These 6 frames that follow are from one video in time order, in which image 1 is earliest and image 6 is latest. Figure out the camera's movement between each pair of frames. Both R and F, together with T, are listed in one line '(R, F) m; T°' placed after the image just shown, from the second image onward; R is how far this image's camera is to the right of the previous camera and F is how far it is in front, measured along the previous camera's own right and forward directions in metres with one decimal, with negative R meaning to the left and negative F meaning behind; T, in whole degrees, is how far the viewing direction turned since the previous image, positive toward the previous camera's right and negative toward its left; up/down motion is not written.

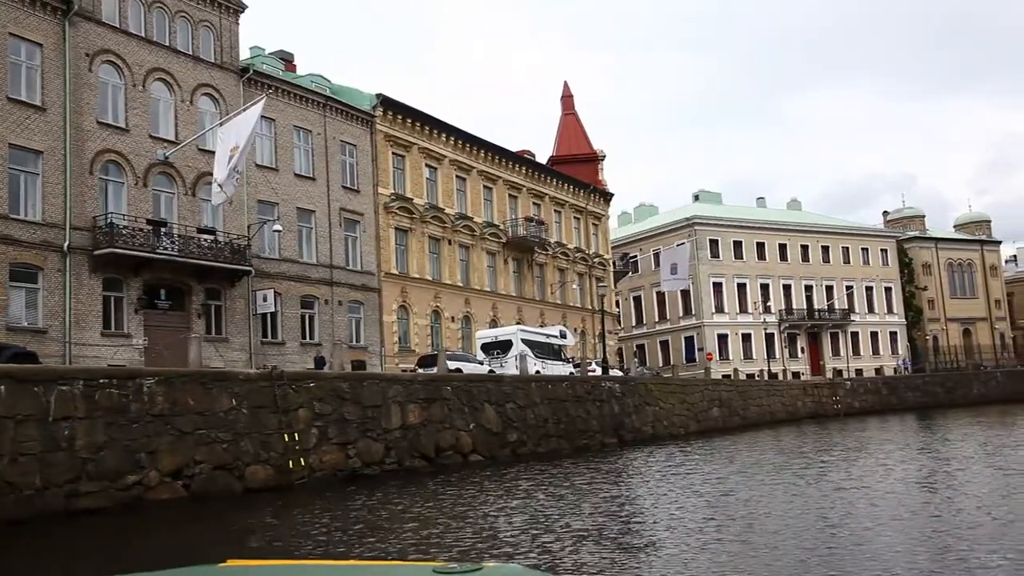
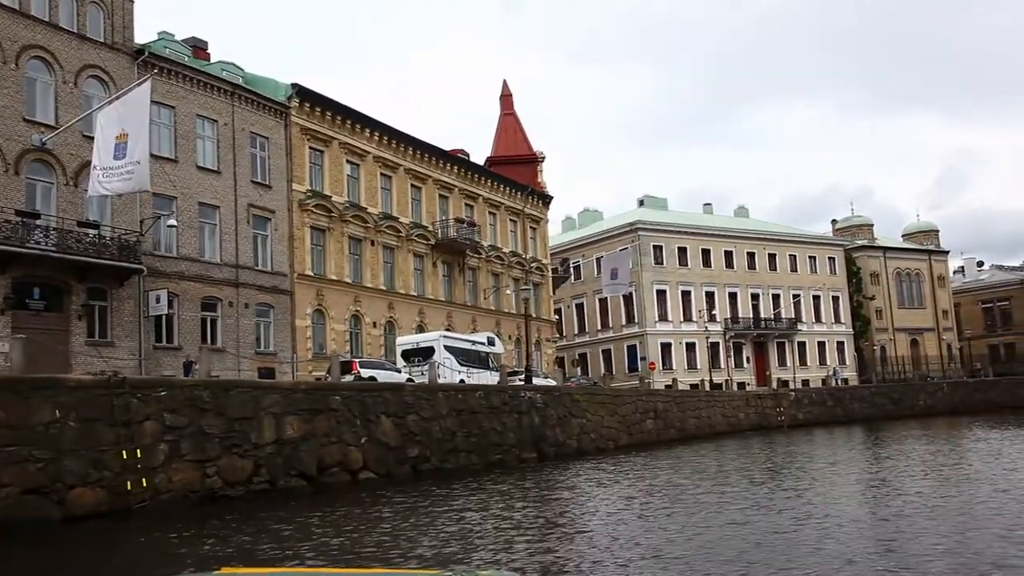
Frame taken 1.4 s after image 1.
(+1.3, +2.3) m; +2°
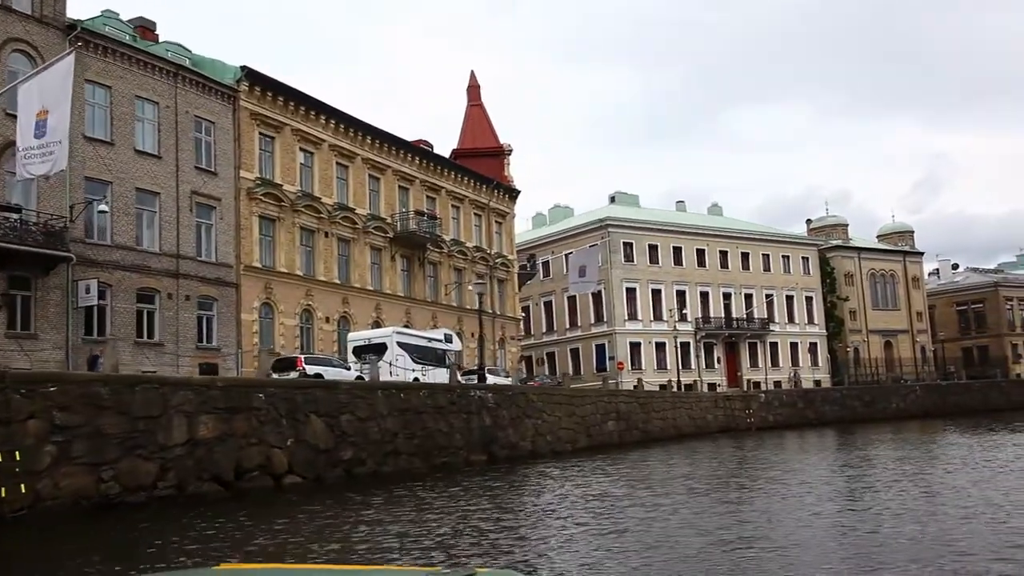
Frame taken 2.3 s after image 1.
(+0.8, +1.5) m; +1°
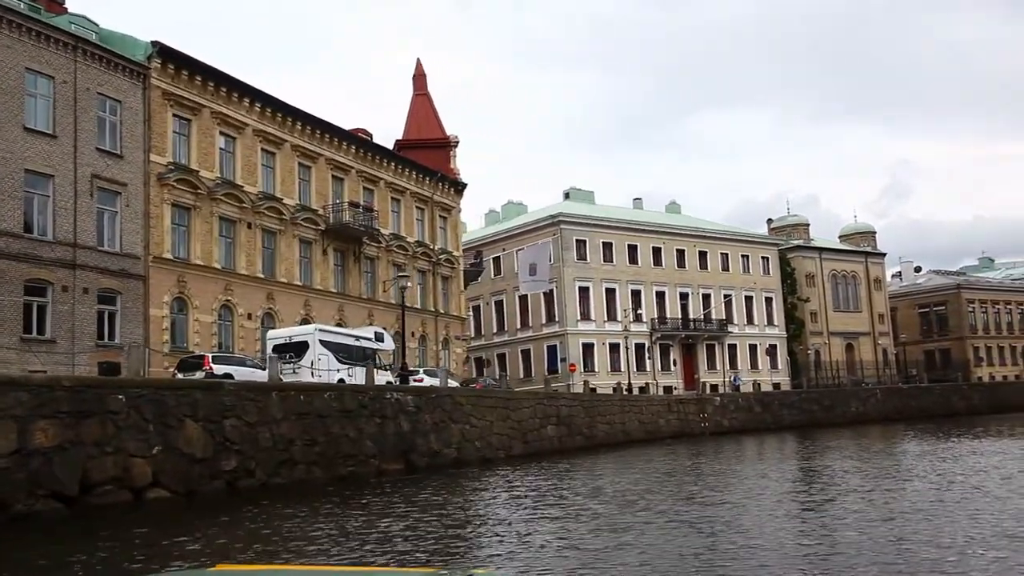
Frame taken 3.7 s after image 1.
(+1.2, +2.4) m; +2°
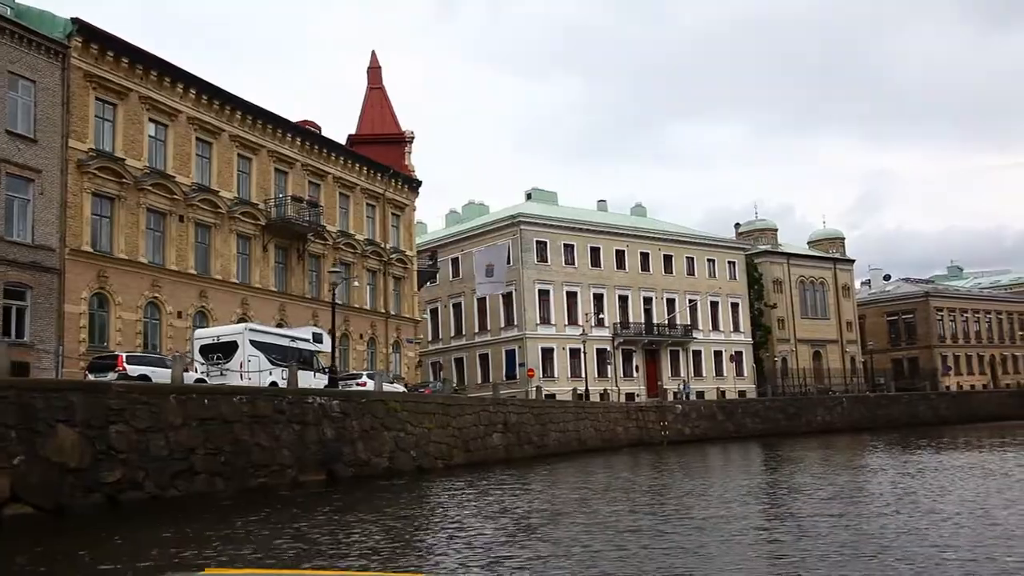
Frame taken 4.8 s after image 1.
(+0.9, +1.9) m; +1°
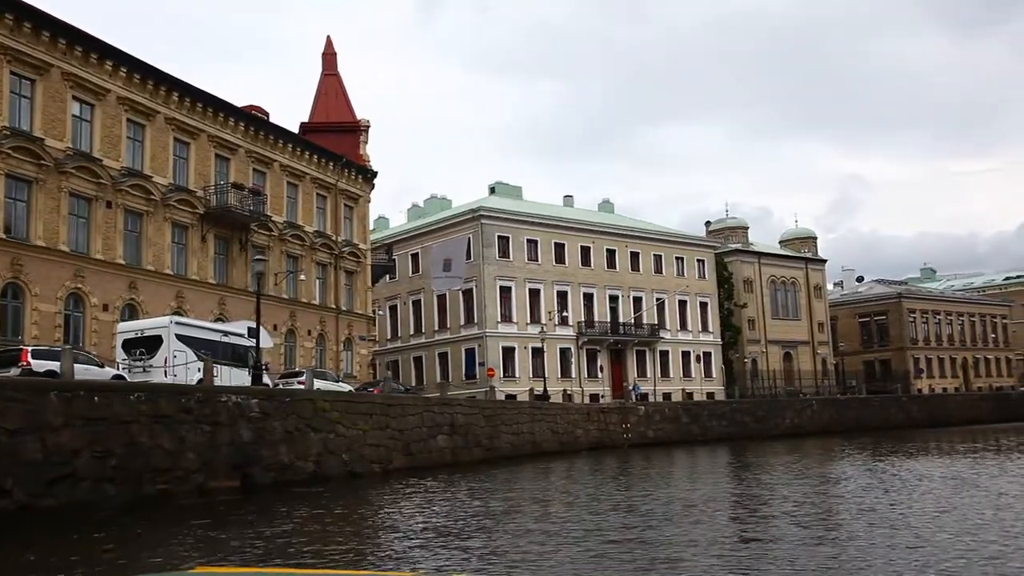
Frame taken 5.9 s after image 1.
(+0.9, +2.0) m; +1°
